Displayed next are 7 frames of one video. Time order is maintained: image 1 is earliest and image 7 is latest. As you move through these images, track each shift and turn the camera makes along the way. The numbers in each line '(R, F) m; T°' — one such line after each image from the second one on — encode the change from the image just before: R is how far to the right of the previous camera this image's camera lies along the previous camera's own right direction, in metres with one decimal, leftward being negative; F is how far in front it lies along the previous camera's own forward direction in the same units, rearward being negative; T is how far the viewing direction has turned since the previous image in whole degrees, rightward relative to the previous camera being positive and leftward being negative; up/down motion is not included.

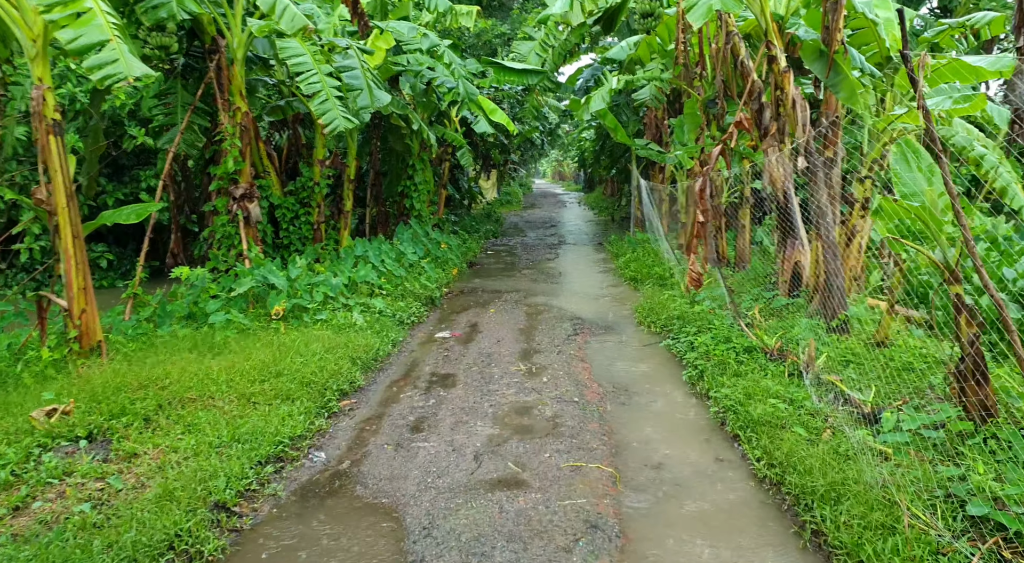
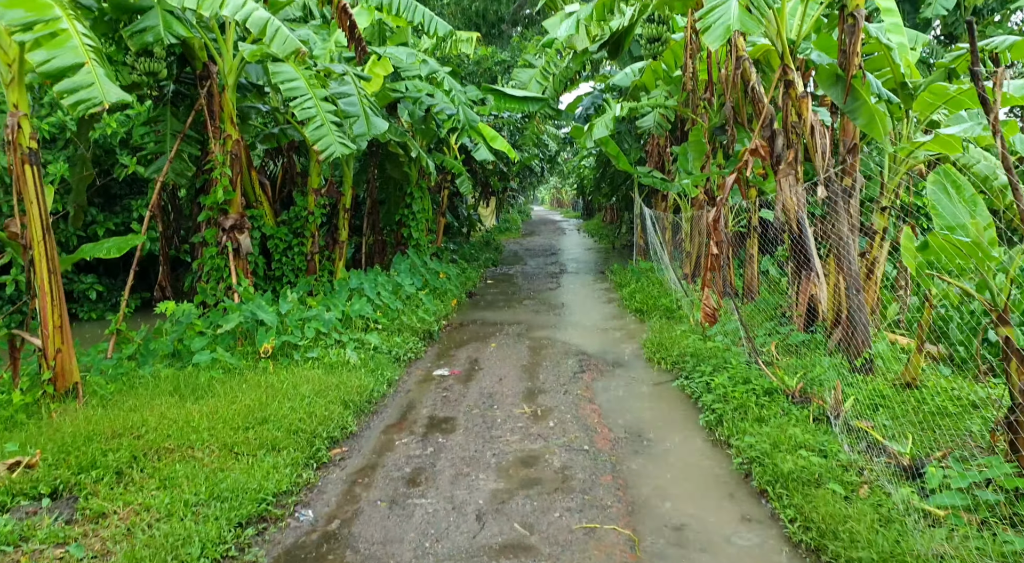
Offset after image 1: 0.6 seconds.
(0.0, +0.3) m; 0°
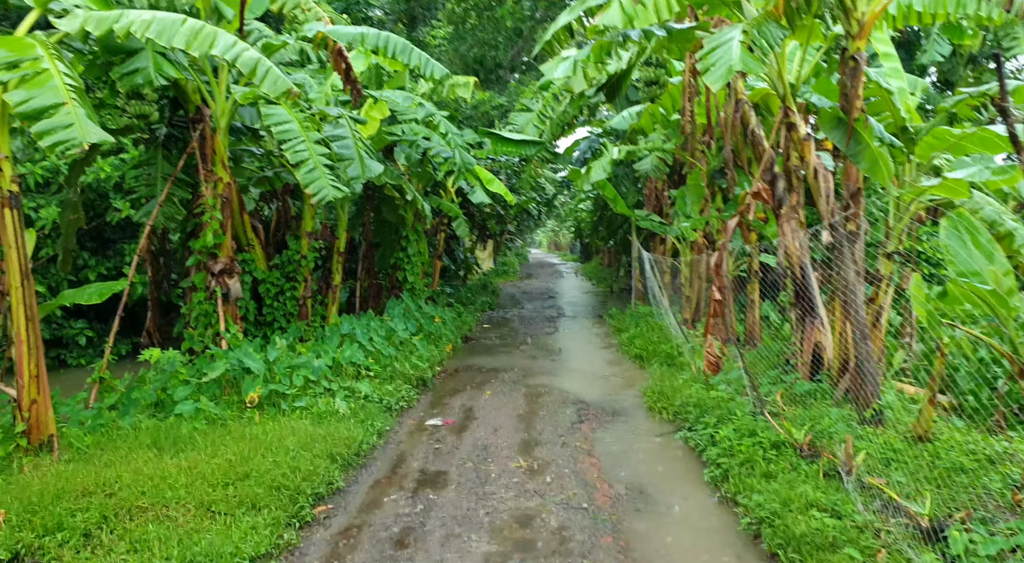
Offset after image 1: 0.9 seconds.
(0.0, +0.1) m; 0°
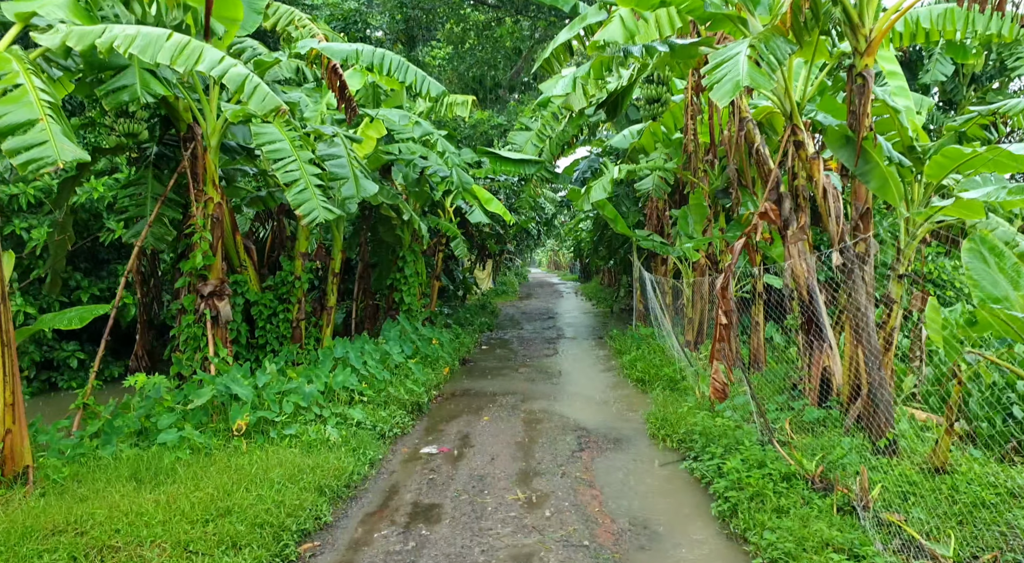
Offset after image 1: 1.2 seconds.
(0.0, +0.1) m; 0°
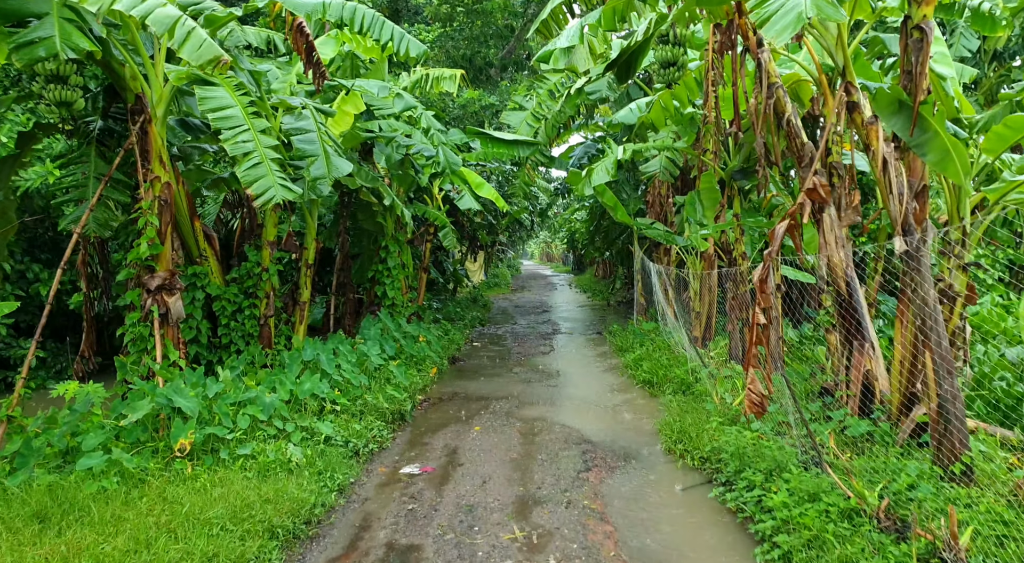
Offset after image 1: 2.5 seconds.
(0.0, +0.7) m; +1°
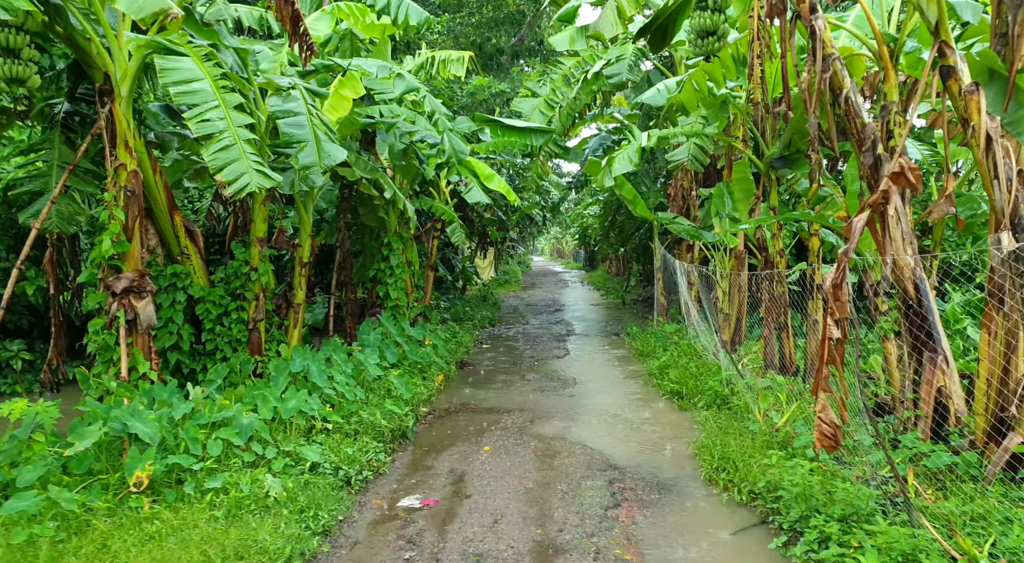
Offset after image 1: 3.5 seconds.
(0.0, +0.6) m; -1°
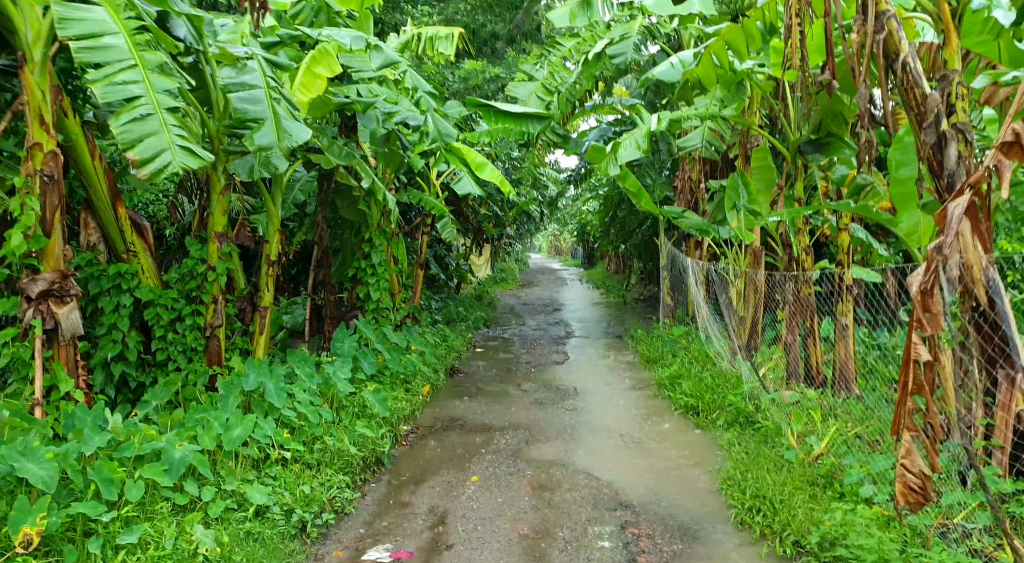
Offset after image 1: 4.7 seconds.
(0.0, +0.6) m; 0°
